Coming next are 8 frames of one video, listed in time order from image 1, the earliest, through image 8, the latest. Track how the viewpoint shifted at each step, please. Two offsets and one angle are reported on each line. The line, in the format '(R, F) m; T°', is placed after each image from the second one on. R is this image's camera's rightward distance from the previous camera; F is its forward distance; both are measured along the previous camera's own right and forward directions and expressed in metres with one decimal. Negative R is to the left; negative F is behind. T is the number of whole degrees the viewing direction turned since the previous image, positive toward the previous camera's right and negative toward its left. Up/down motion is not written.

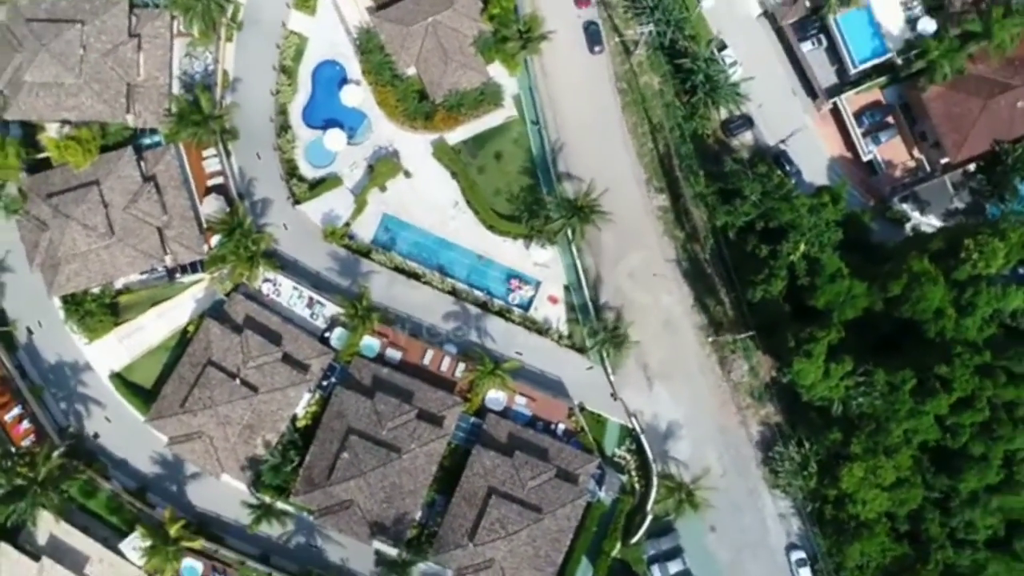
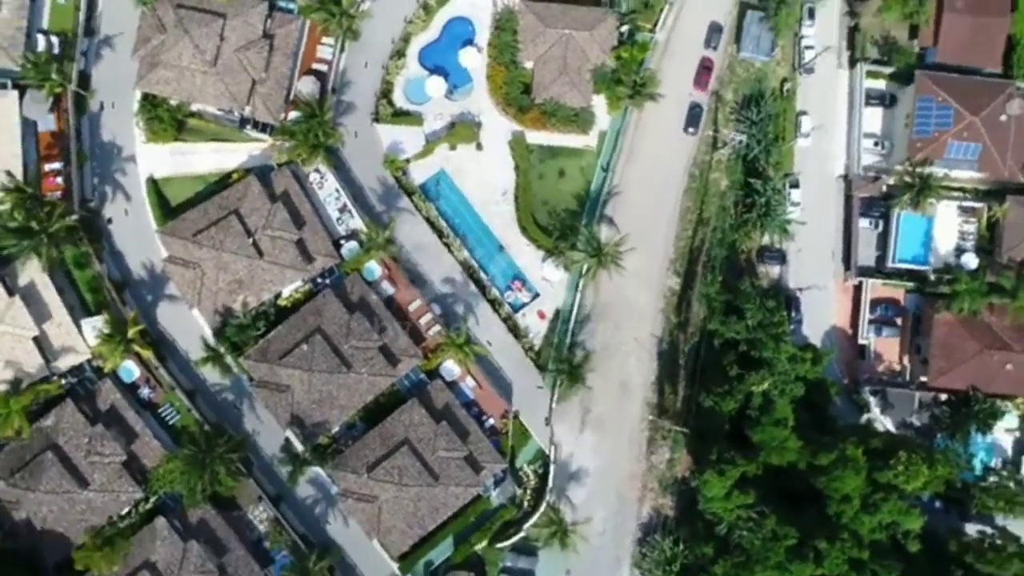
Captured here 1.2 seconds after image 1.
(-0.2, -2.9) m; 0°
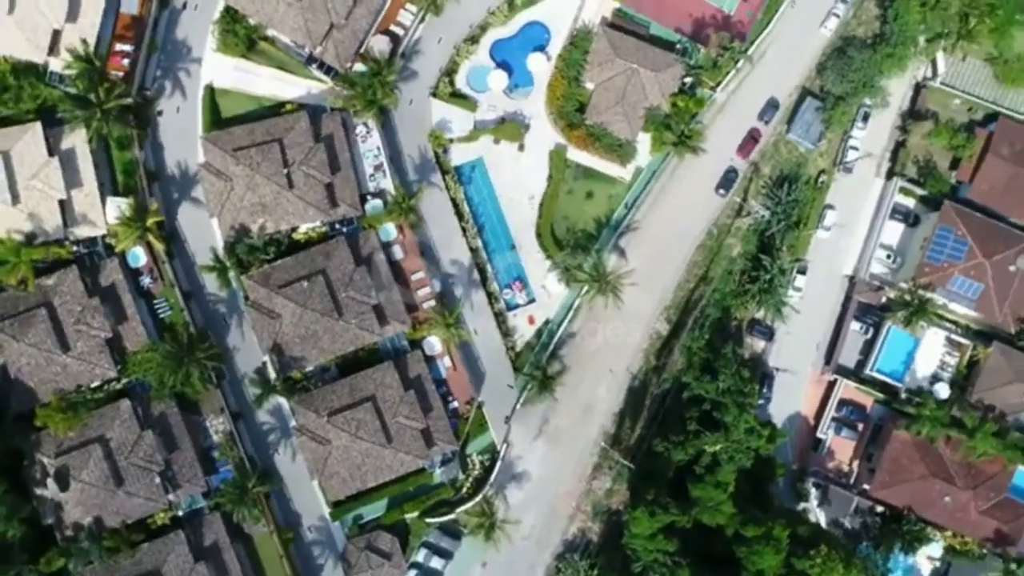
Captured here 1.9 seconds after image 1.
(-0.1, -1.6) m; 0°
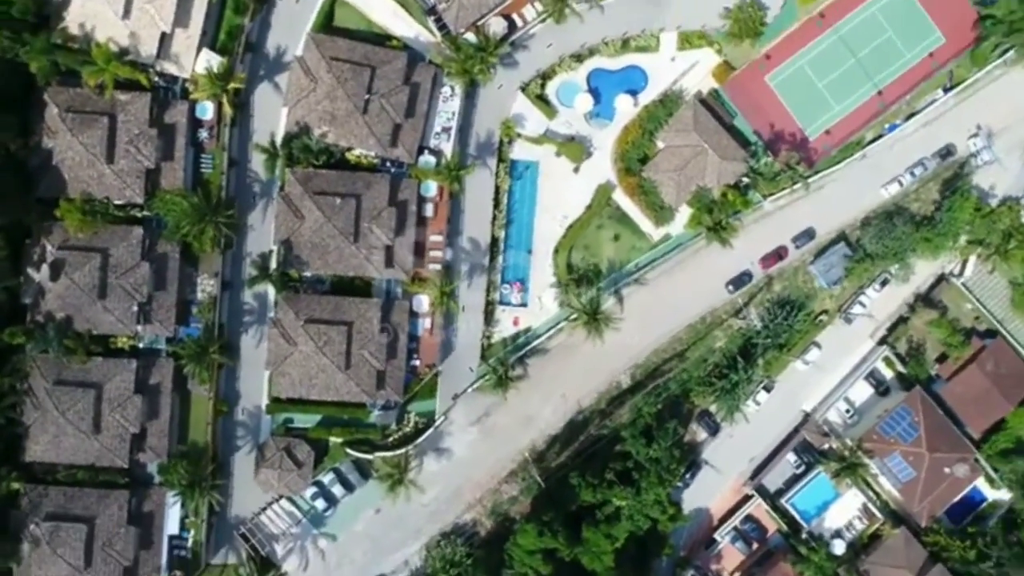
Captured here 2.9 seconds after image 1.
(-0.2, -2.5) m; 0°
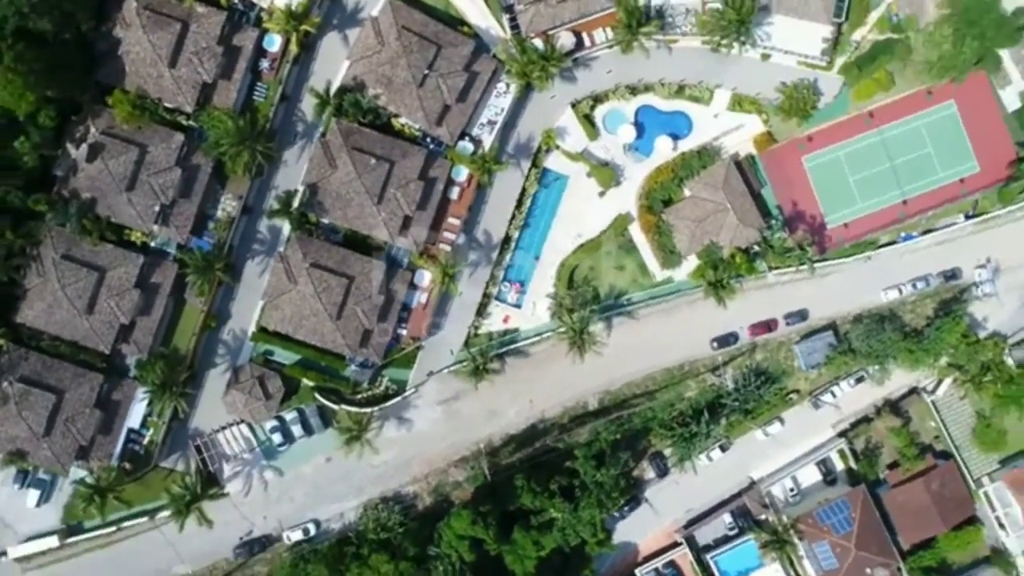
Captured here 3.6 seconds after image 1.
(-0.1, -1.6) m; 0°
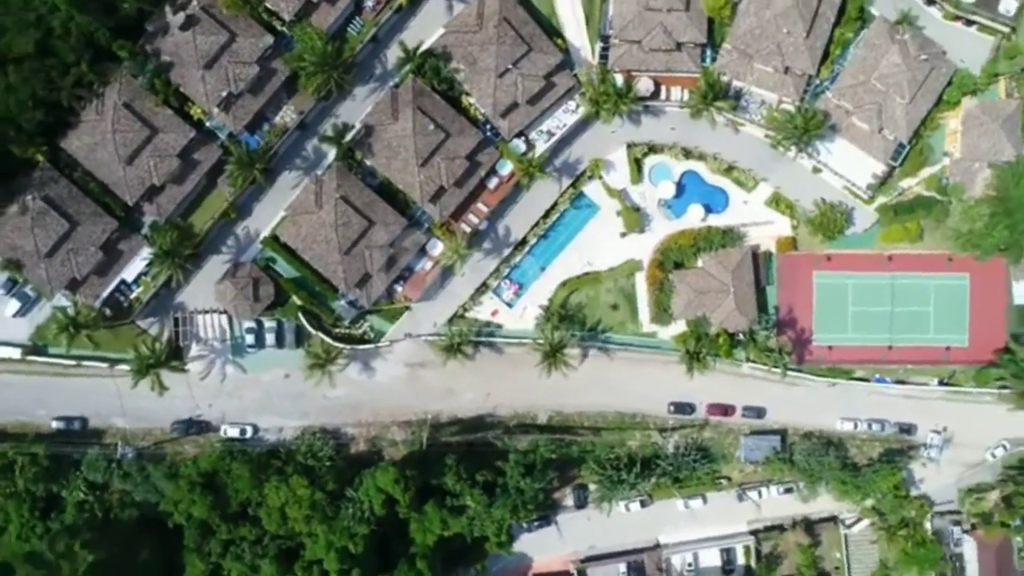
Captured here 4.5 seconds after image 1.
(-0.1, -2.2) m; 0°
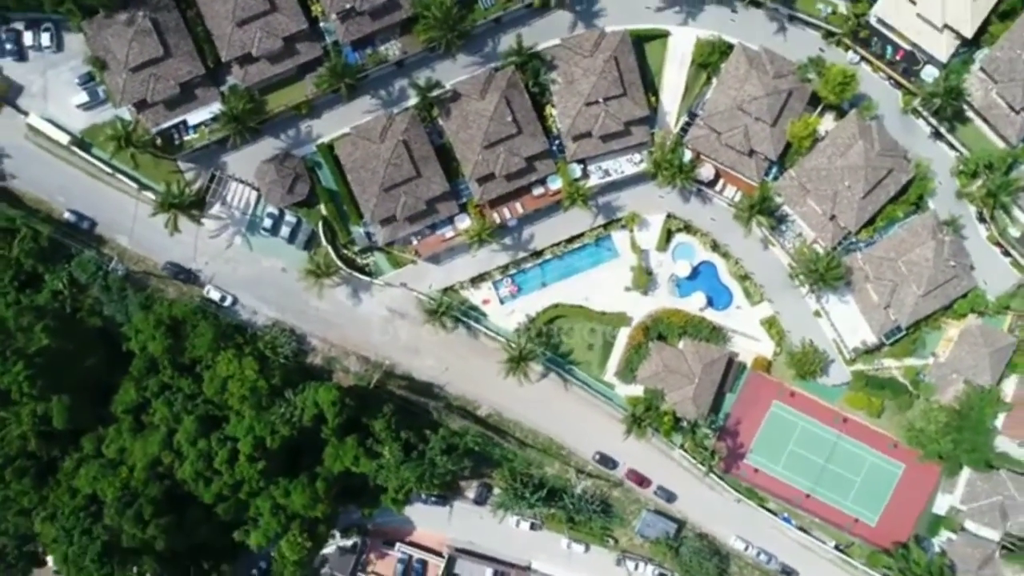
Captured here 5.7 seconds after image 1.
(-0.1, -2.8) m; 0°
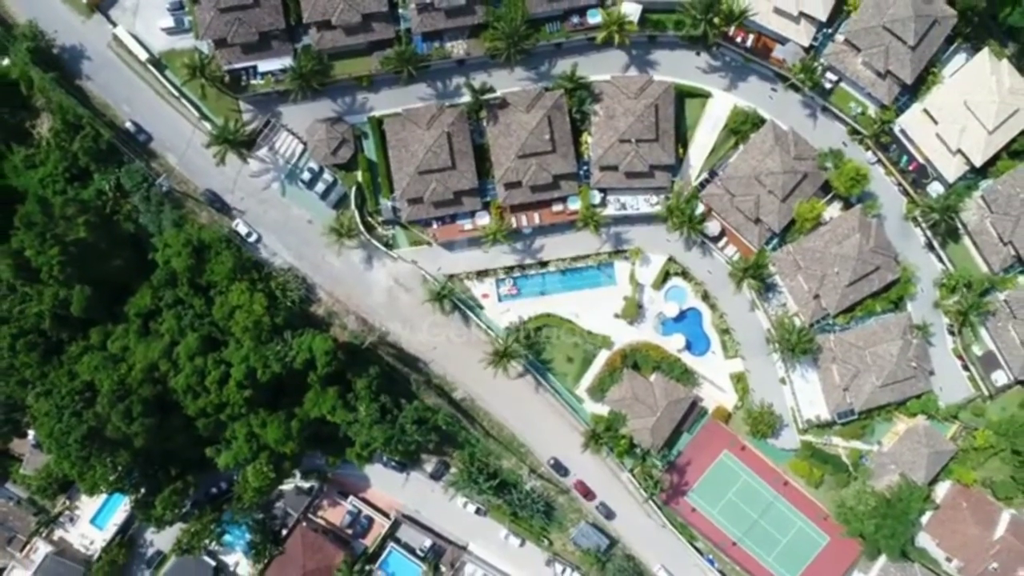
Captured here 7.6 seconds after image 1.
(0.0, -3.7) m; 0°
